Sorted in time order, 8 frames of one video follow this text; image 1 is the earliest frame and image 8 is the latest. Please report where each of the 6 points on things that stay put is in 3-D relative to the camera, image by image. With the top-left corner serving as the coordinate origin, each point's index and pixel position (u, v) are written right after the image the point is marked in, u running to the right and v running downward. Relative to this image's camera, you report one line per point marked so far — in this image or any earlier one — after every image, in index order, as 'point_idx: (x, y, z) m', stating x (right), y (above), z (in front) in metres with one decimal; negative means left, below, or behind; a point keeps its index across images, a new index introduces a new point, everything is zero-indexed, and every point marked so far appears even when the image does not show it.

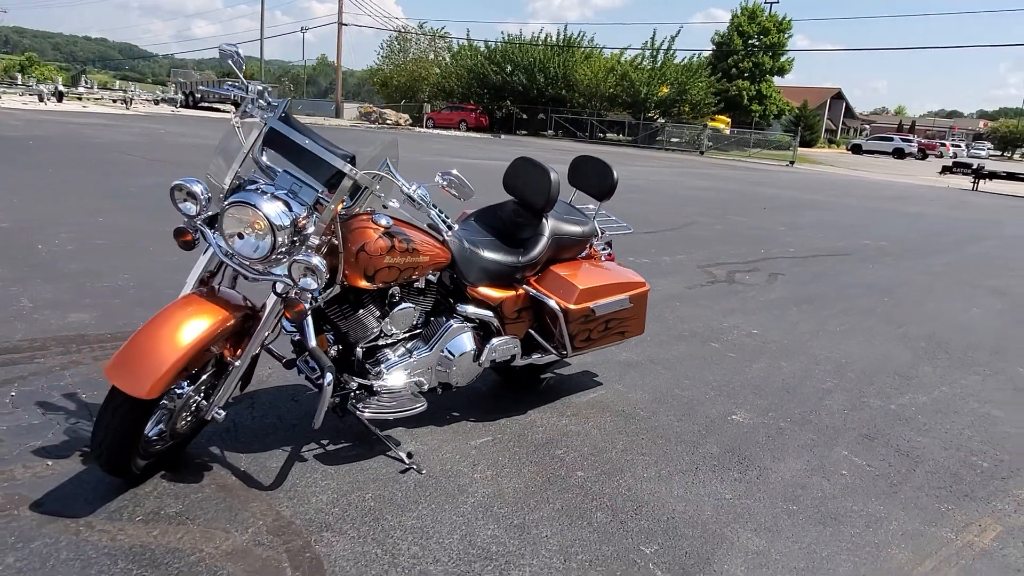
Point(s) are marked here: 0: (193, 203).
0: (-1.3, +0.3, +3.1) m
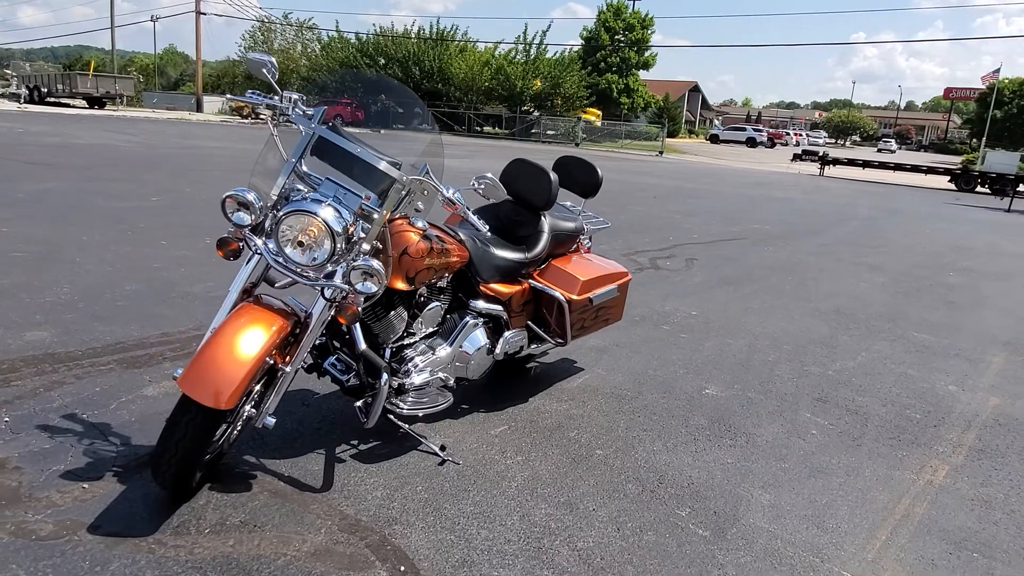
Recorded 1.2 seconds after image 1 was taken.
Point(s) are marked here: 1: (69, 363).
0: (-1.1, +0.3, +3.1) m
1: (-2.7, -0.5, +4.5) m
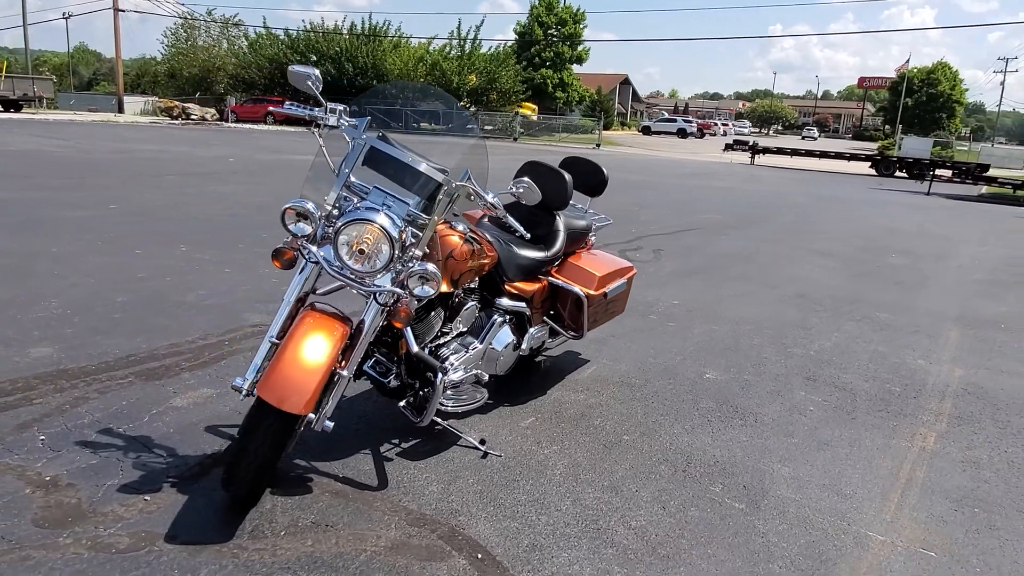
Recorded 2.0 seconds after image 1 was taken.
0: (-0.9, +0.3, +3.1) m
1: (-2.6, -0.5, +4.4) m
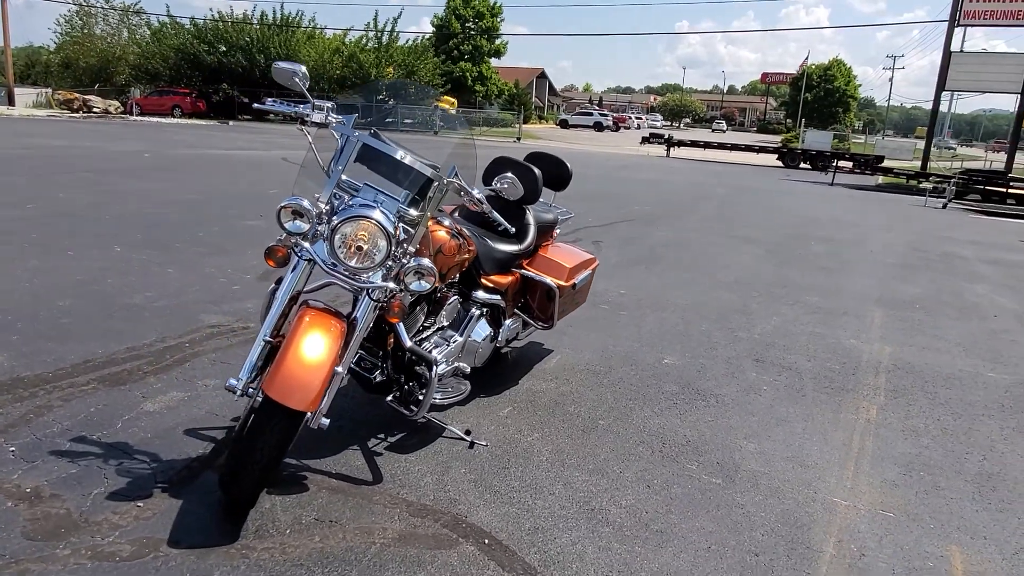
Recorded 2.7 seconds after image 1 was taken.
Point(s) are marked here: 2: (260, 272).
0: (-0.9, +0.3, +3.1) m
1: (-2.7, -0.6, +4.2) m
2: (-2.5, +0.2, +7.2) m
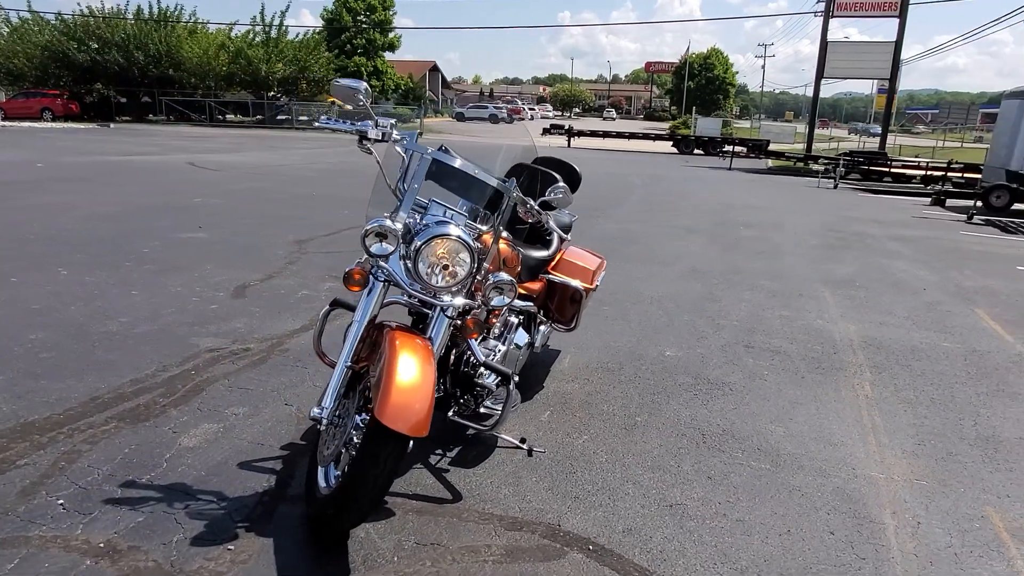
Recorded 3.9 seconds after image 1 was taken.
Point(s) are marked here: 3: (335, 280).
0: (-0.5, +0.2, +3.1) m
1: (-2.4, -0.8, +3.9) m
2: (-2.6, 0.0, +6.9) m
3: (-1.8, +0.1, +7.3) m
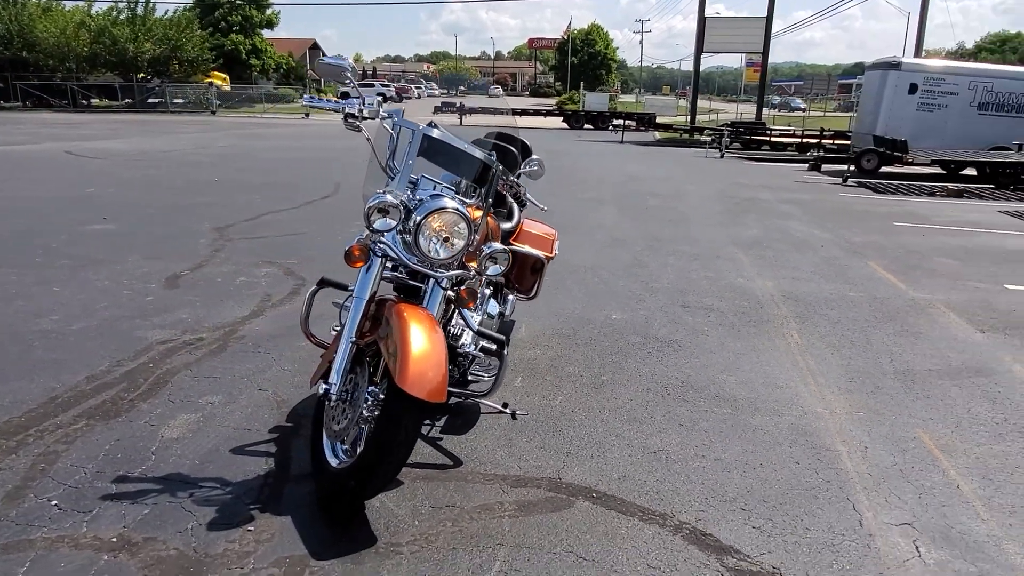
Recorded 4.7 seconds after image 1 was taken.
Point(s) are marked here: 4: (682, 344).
0: (-0.5, +0.3, +3.1) m
1: (-2.5, -0.7, +3.7) m
2: (-3.2, +0.1, +6.6) m
3: (-2.3, +0.2, +7.1) m
4: (+1.3, -0.4, +5.5) m
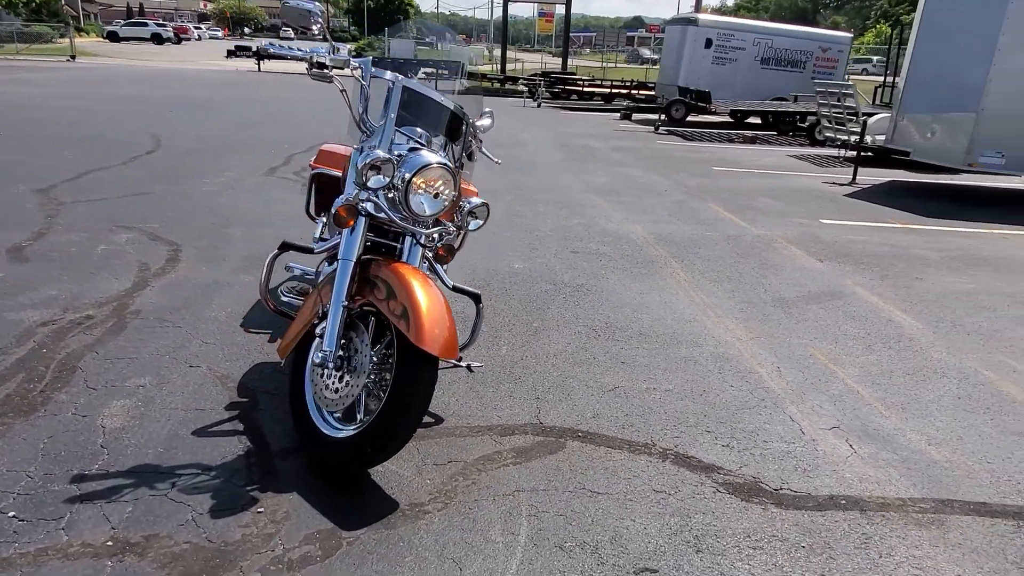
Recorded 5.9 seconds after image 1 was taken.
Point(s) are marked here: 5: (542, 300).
0: (-0.6, +0.5, +3.0) m
1: (-2.5, -0.7, +3.1) m
2: (-4.0, +0.3, +5.7) m
3: (-3.3, +0.5, +6.4) m
4: (+0.6, 0.0, +5.8) m
5: (+0.2, -0.1, +5.5) m
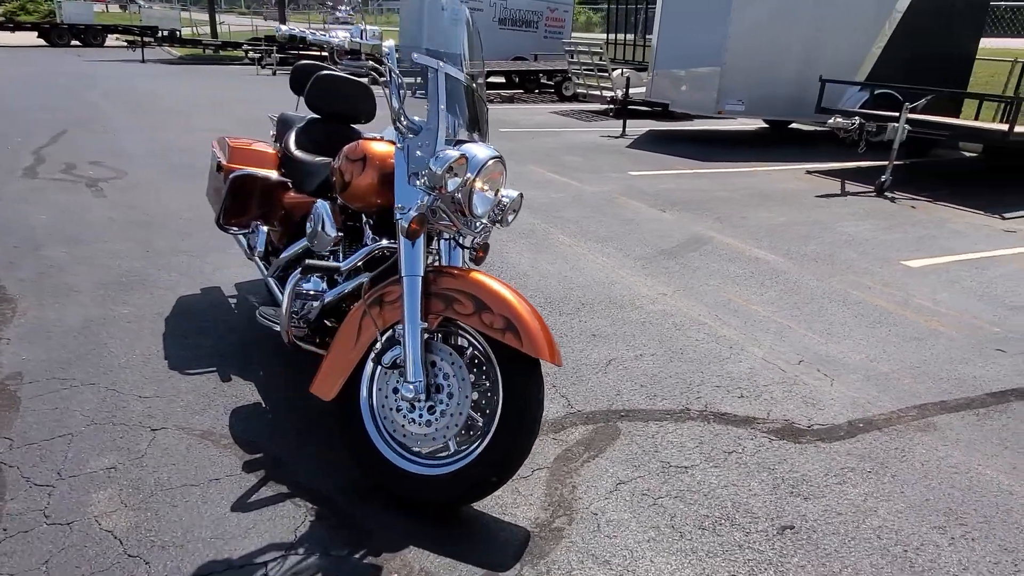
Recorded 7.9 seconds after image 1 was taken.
0: (-0.2, +0.4, +2.7) m
1: (-2.0, -1.0, +2.2) m
2: (-4.4, -0.2, +4.0) m
3: (-4.0, +0.1, +4.8) m
4: (-0.1, +0.2, +5.8) m
5: (-0.3, 0.0, +5.3) m
